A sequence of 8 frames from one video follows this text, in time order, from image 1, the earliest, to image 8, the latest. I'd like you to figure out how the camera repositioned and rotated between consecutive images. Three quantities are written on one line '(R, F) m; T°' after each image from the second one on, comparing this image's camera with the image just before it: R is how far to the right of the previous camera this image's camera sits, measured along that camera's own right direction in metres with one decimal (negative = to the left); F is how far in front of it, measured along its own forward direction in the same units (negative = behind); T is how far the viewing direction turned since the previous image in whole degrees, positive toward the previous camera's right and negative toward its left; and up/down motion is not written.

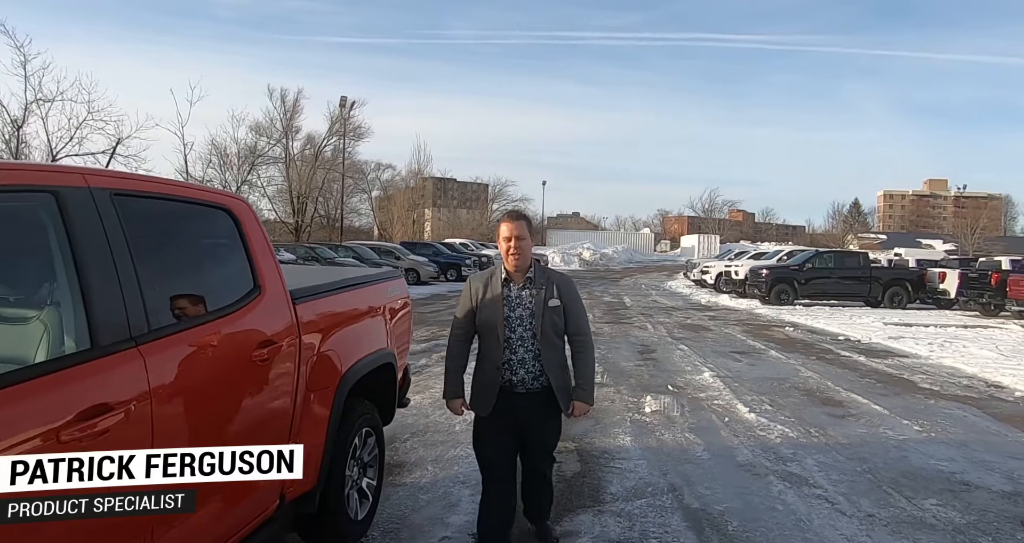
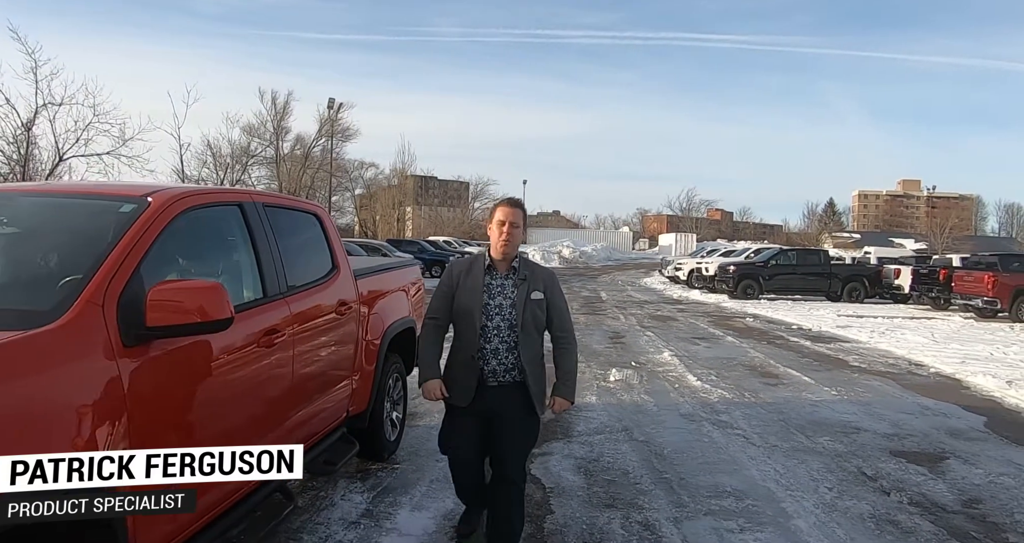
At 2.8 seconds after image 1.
(-0.1, -1.2) m; +2°
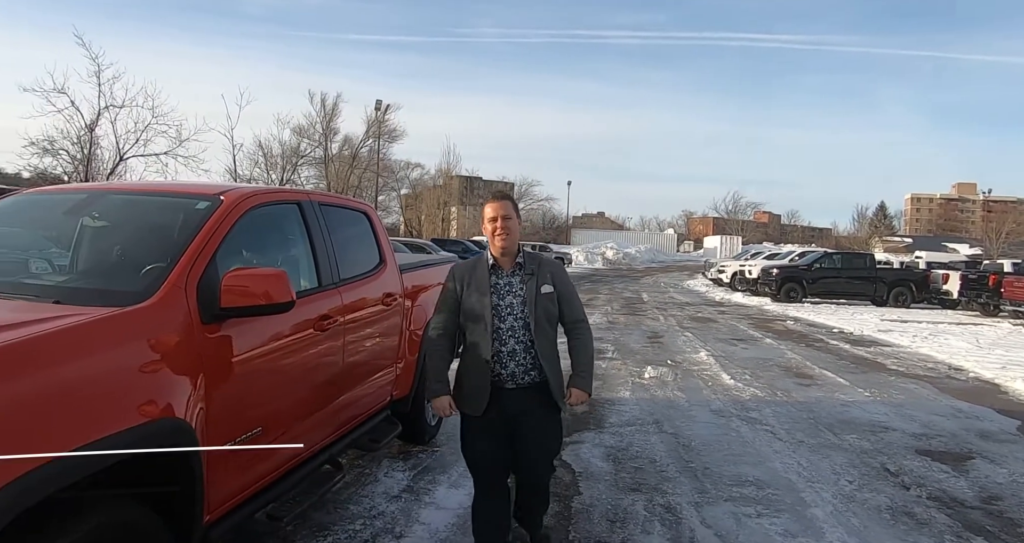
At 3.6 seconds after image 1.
(+0.1, -0.3) m; -4°
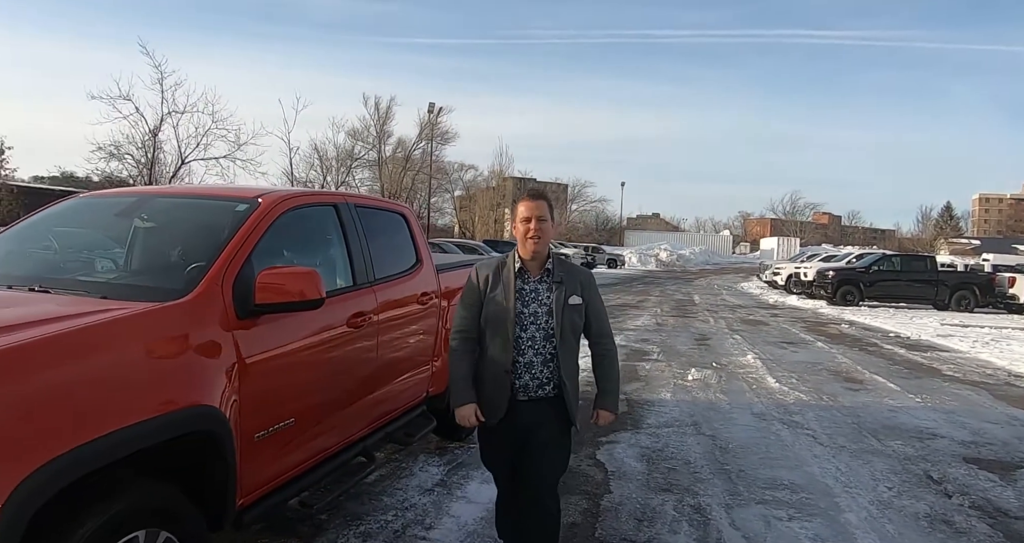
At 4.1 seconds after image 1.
(+0.1, -0.1) m; -4°
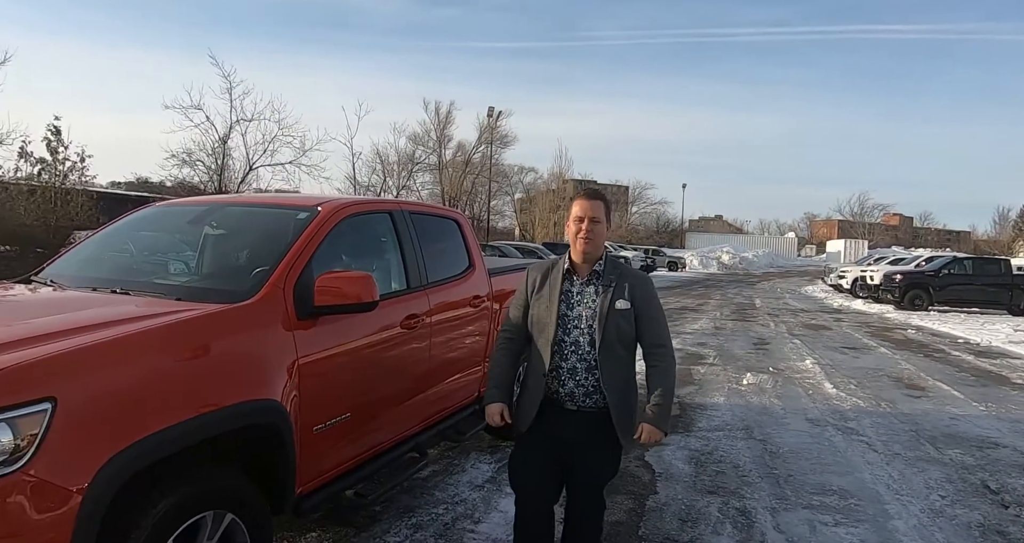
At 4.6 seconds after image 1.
(+0.1, -0.1) m; -5°
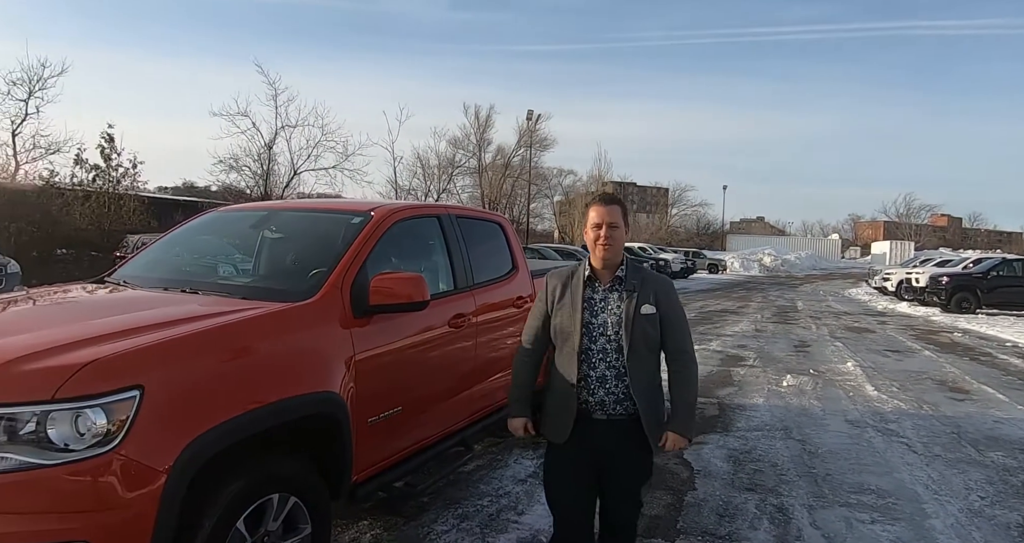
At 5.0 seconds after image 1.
(0.0, -0.2) m; -3°
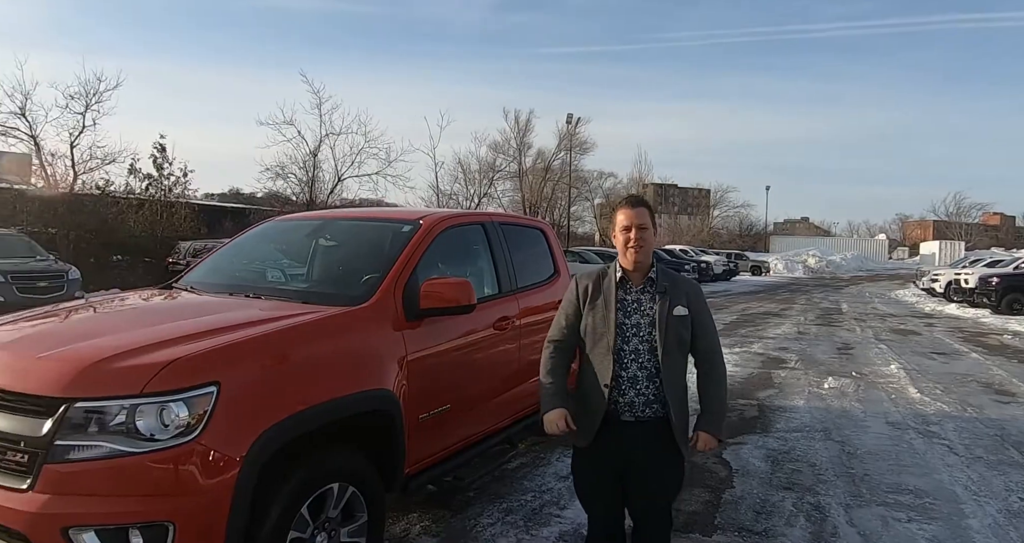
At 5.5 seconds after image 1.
(0.0, -0.2) m; -3°
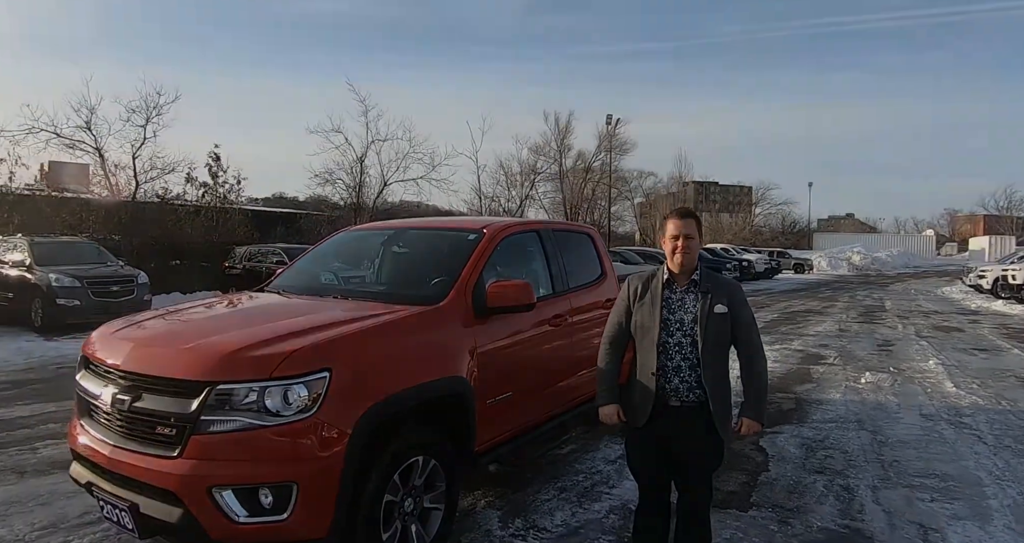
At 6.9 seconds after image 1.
(-0.1, -0.5) m; -3°
